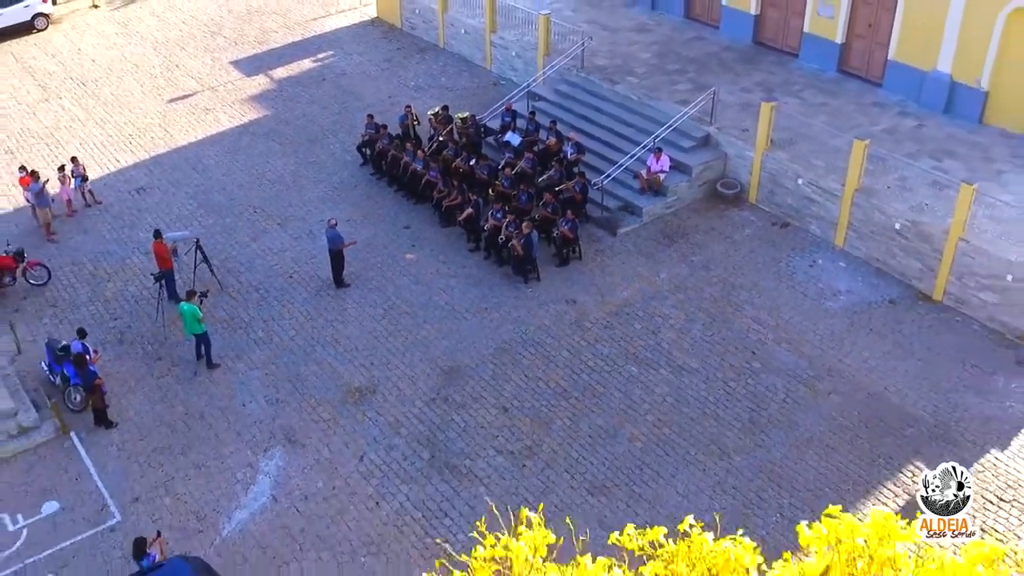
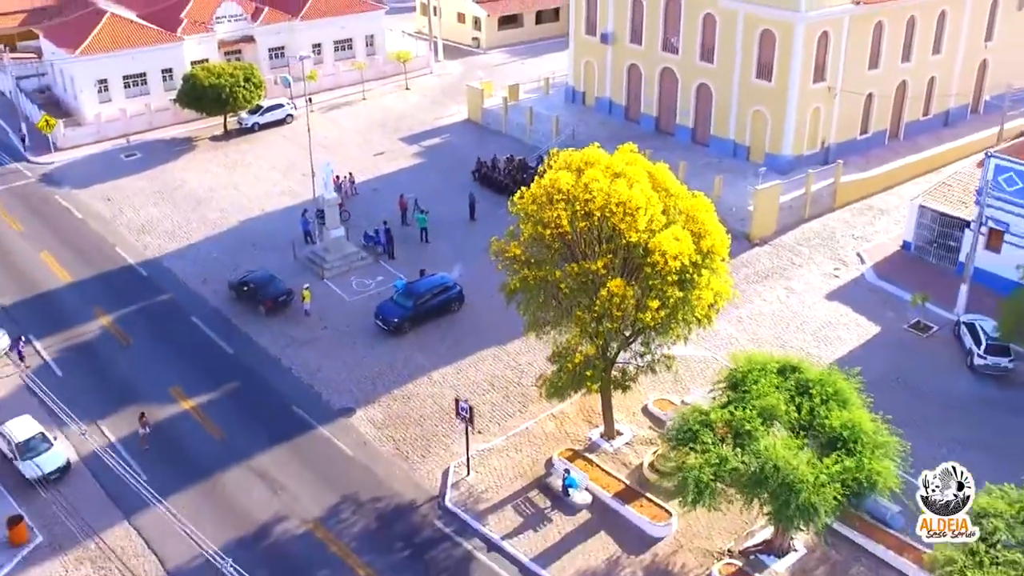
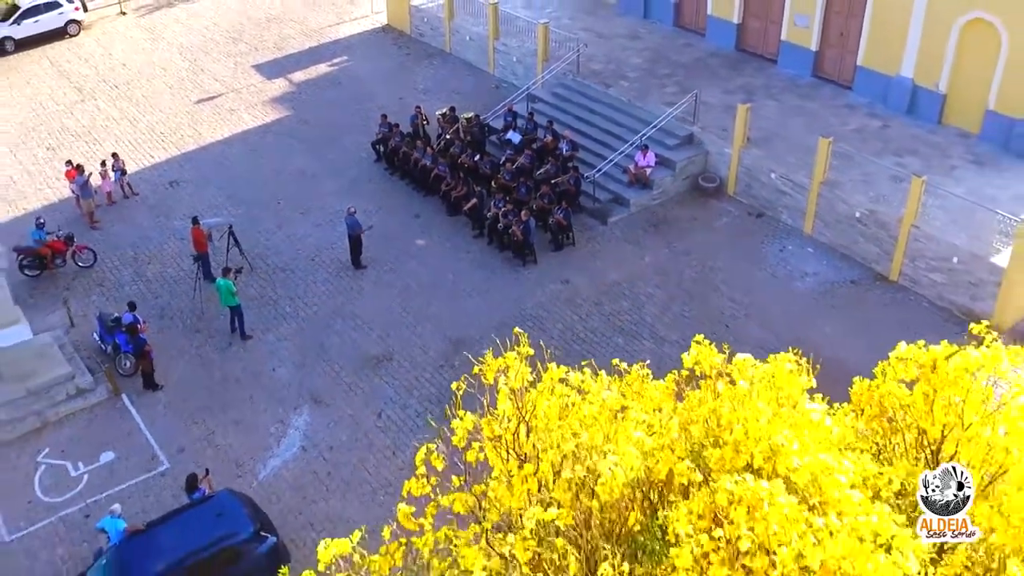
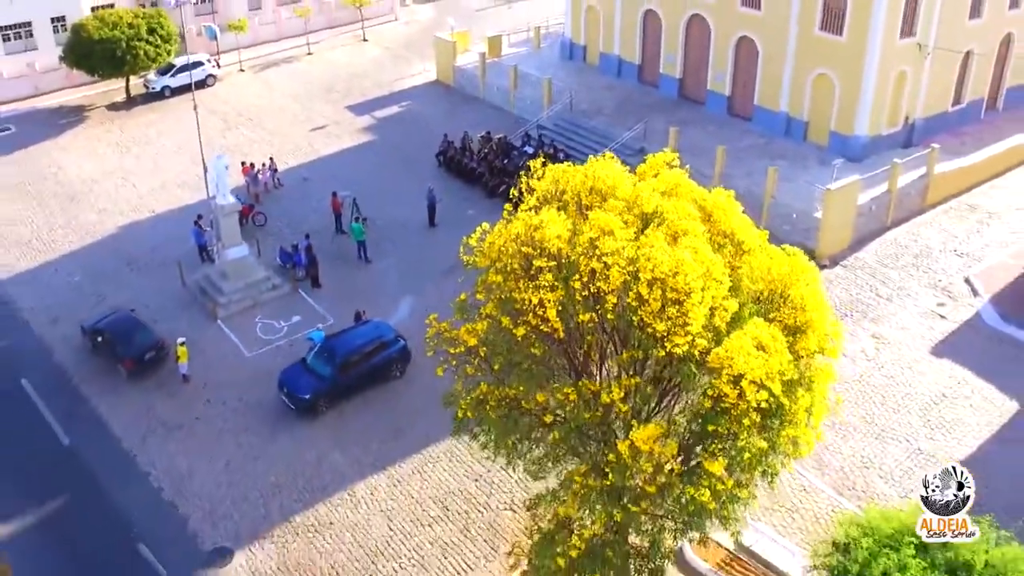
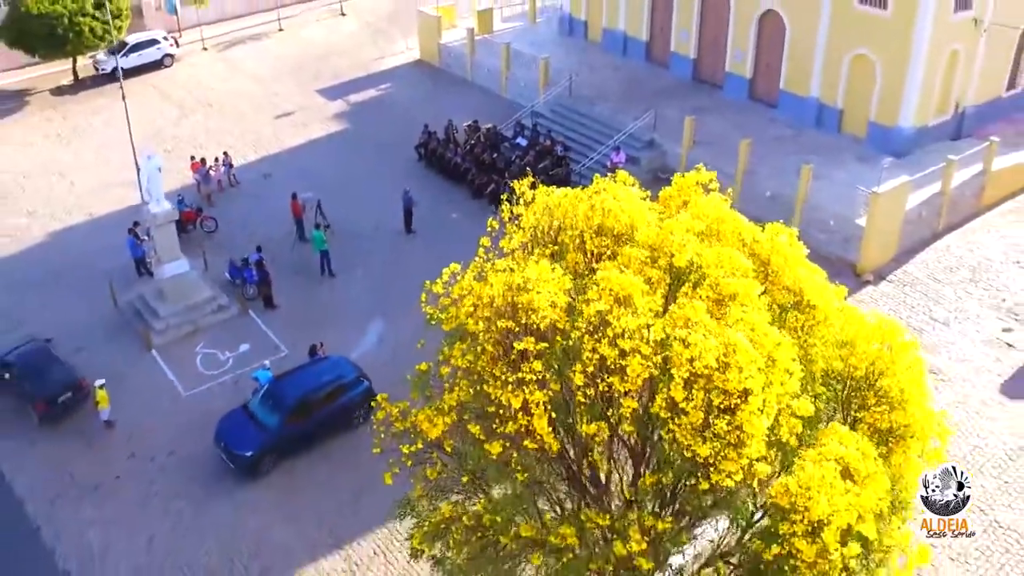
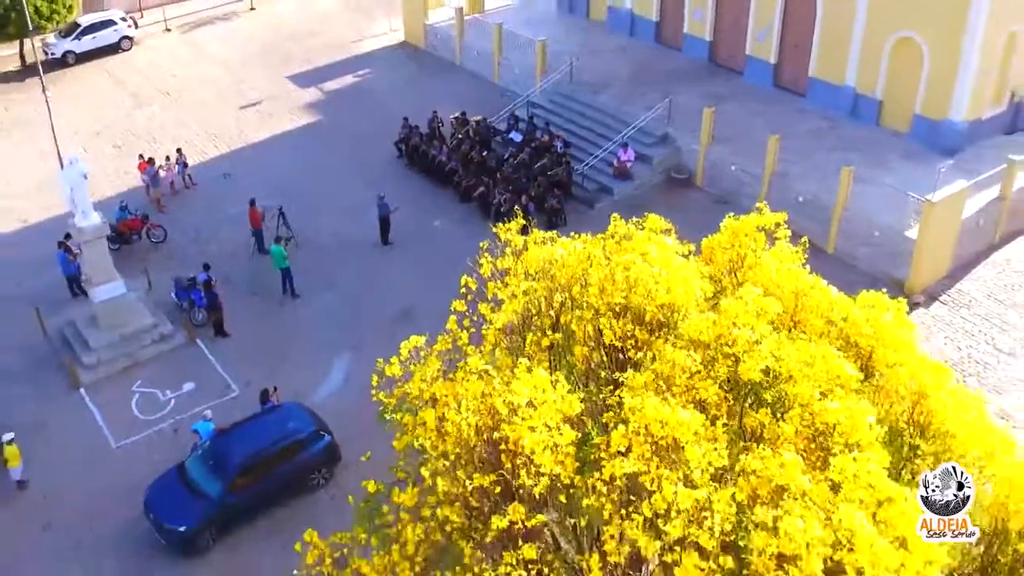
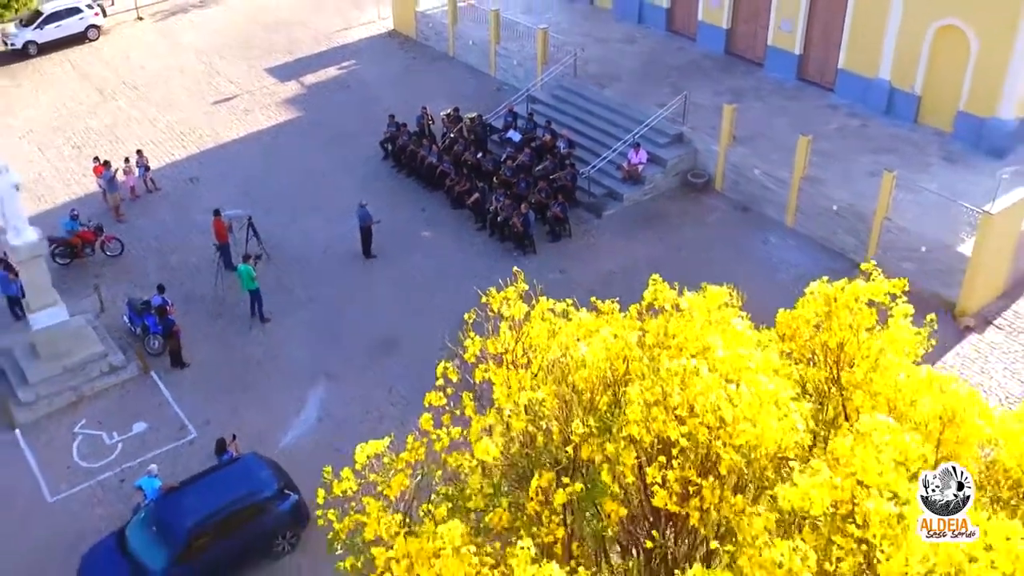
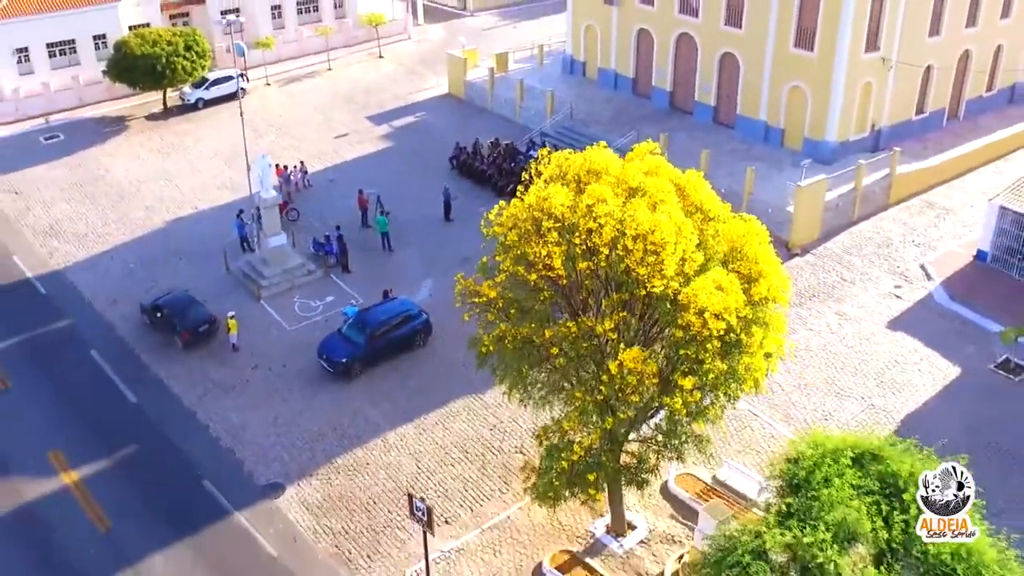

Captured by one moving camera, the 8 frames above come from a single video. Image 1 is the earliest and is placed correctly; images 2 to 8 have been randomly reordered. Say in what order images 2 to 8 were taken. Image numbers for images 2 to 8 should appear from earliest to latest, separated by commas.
3, 7, 6, 5, 4, 8, 2
